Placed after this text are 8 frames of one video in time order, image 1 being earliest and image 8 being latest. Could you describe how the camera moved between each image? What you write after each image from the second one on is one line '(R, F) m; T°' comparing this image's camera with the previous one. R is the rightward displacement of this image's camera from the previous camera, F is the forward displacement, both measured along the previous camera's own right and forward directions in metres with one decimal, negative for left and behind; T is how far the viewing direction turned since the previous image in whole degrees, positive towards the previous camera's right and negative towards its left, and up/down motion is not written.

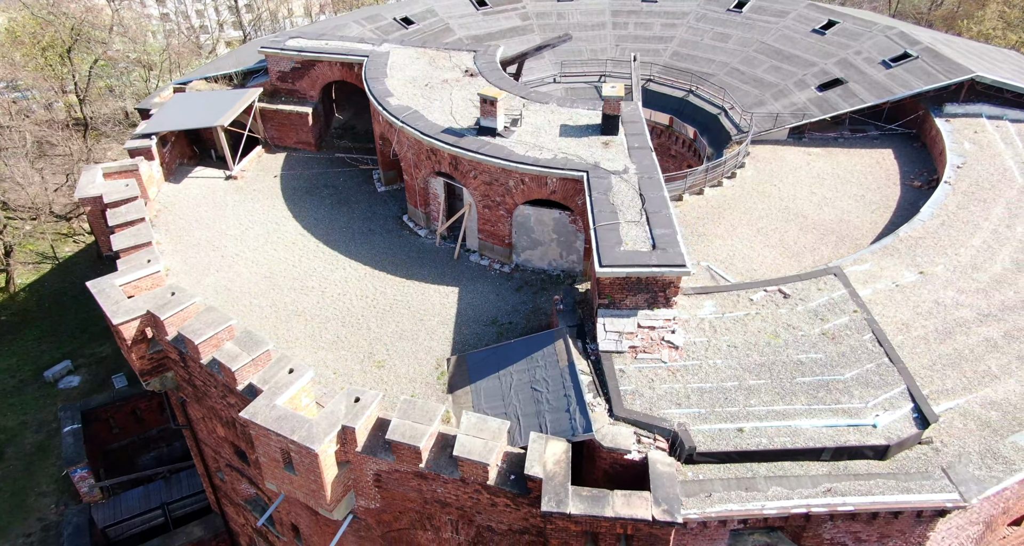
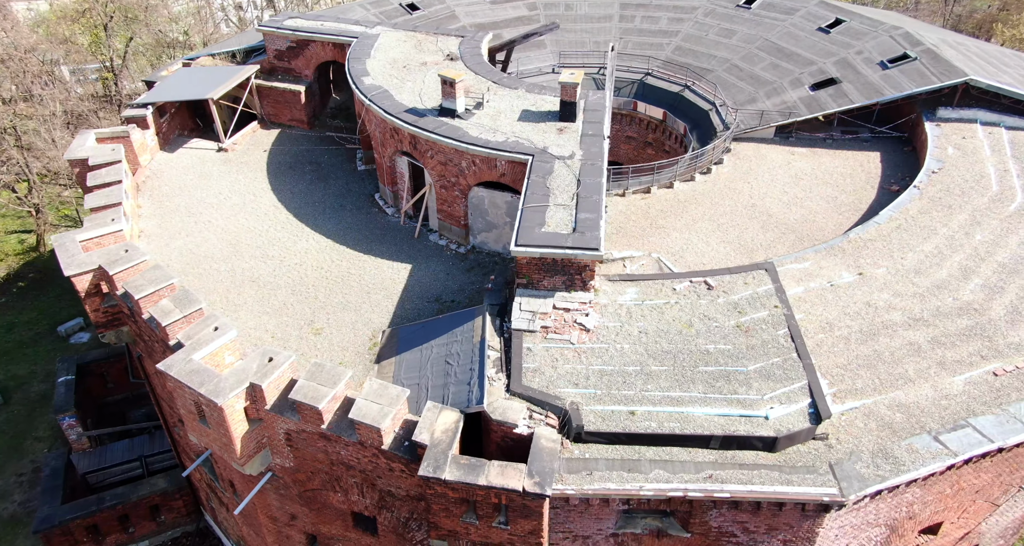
(+2.6, -0.2) m; -3°
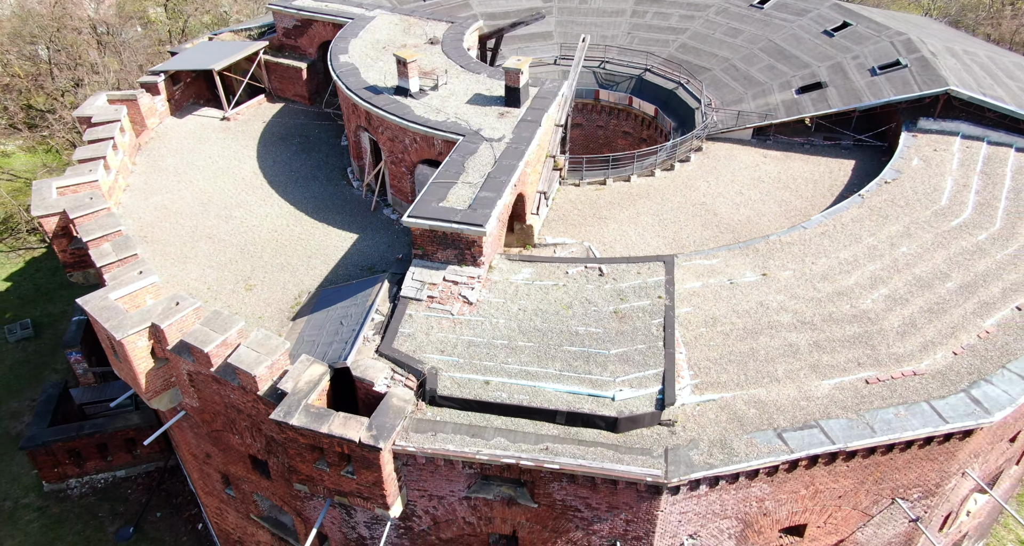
(+3.7, -0.4) m; -5°
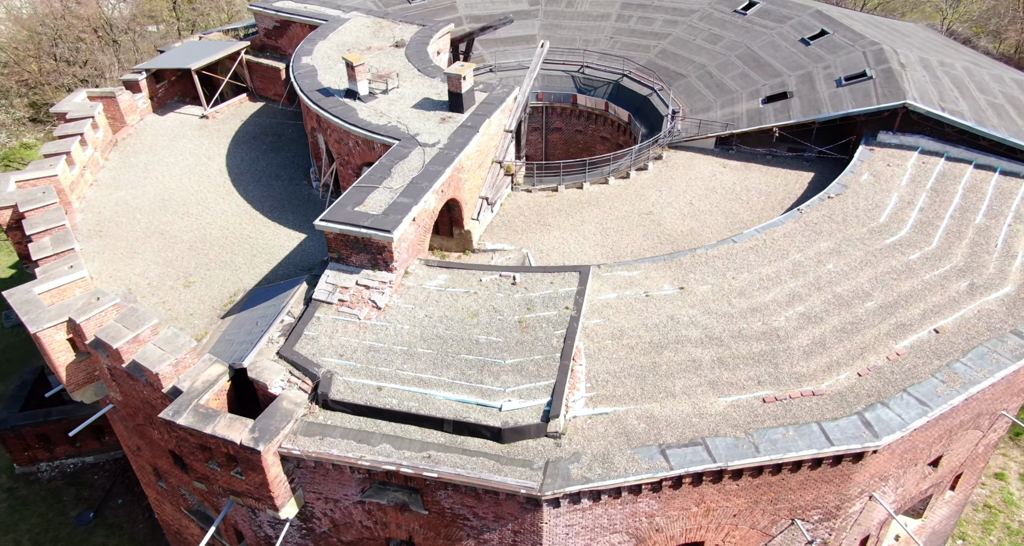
(+2.5, 0.0) m; -2°
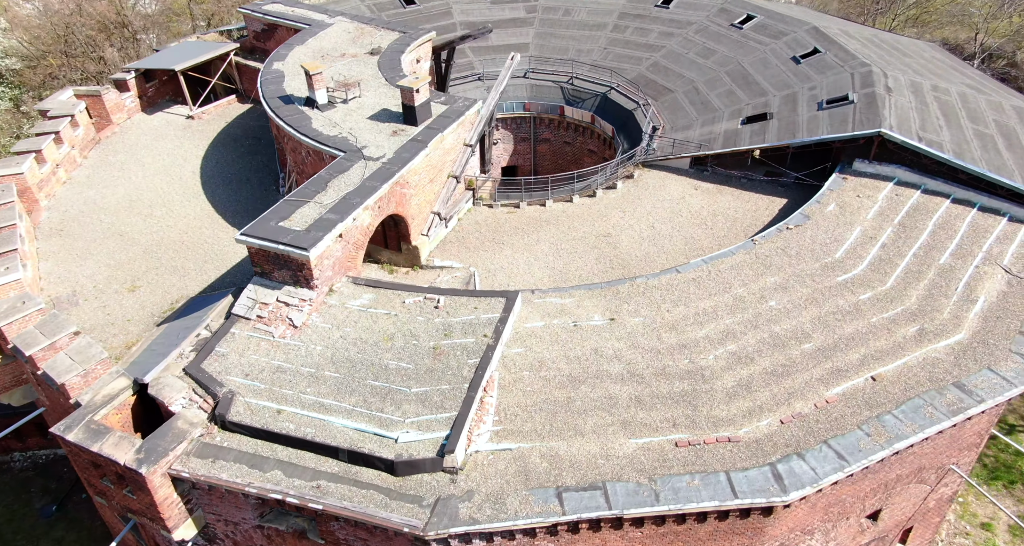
(+2.3, +0.5) m; -2°
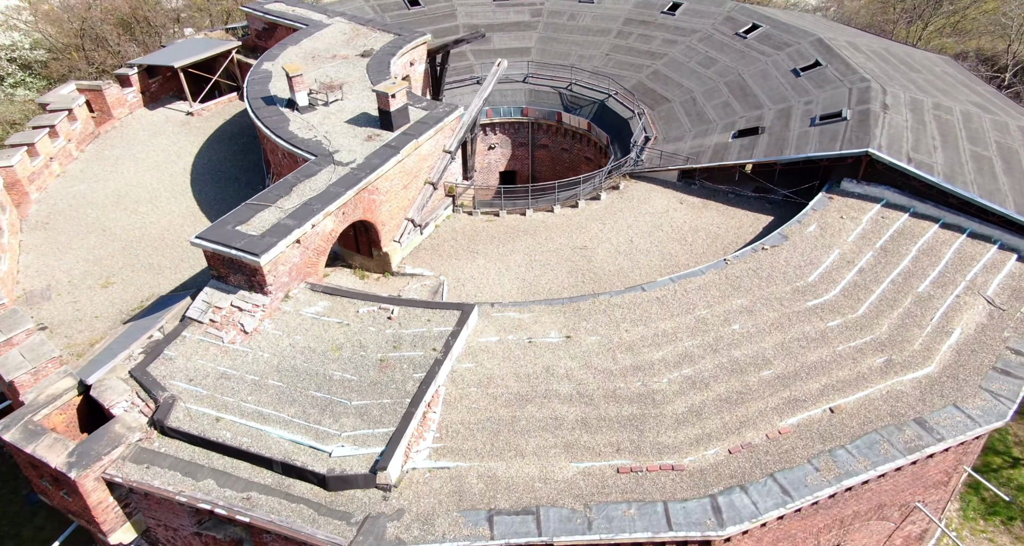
(+1.4, +0.3) m; -2°
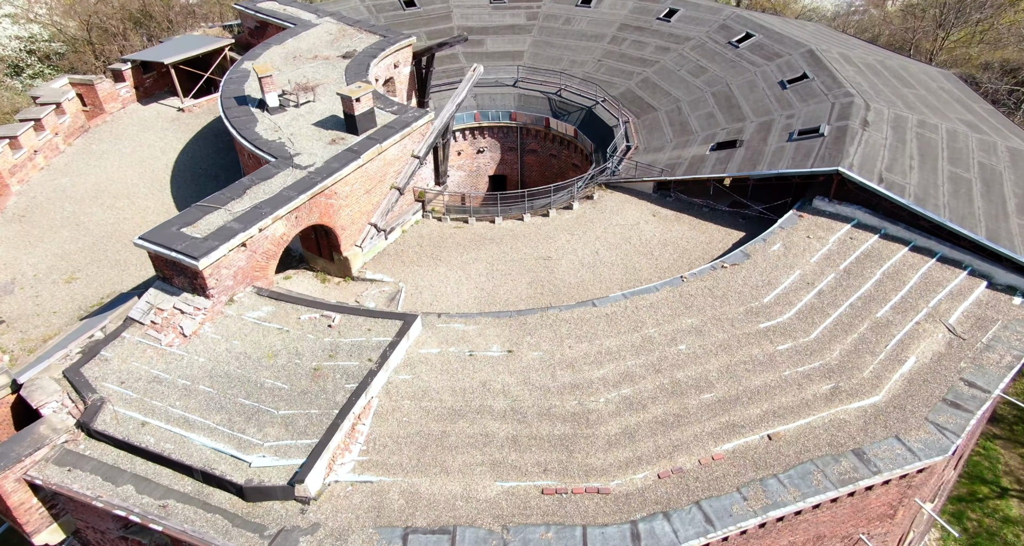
(+1.6, +0.2) m; -1°
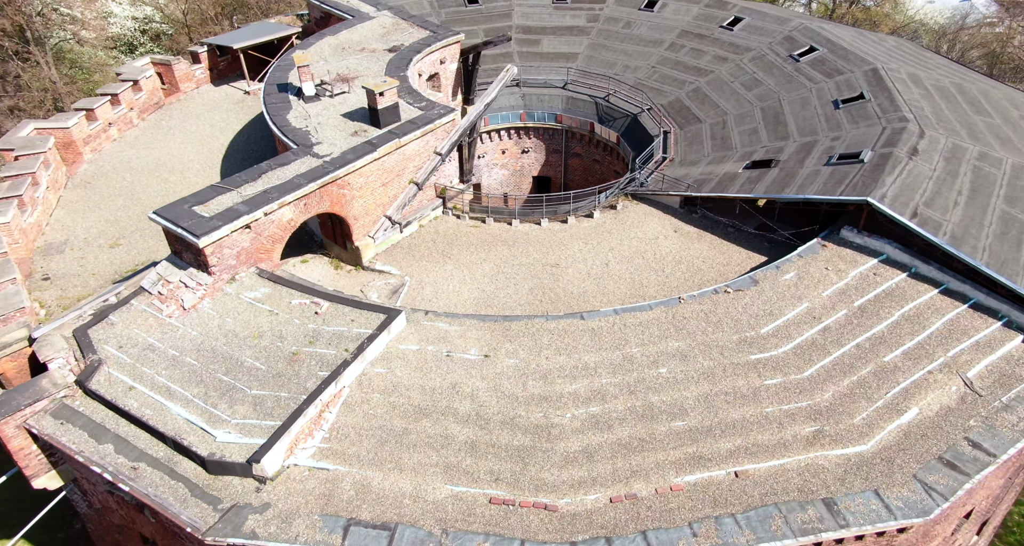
(+1.9, +0.2) m; -6°
